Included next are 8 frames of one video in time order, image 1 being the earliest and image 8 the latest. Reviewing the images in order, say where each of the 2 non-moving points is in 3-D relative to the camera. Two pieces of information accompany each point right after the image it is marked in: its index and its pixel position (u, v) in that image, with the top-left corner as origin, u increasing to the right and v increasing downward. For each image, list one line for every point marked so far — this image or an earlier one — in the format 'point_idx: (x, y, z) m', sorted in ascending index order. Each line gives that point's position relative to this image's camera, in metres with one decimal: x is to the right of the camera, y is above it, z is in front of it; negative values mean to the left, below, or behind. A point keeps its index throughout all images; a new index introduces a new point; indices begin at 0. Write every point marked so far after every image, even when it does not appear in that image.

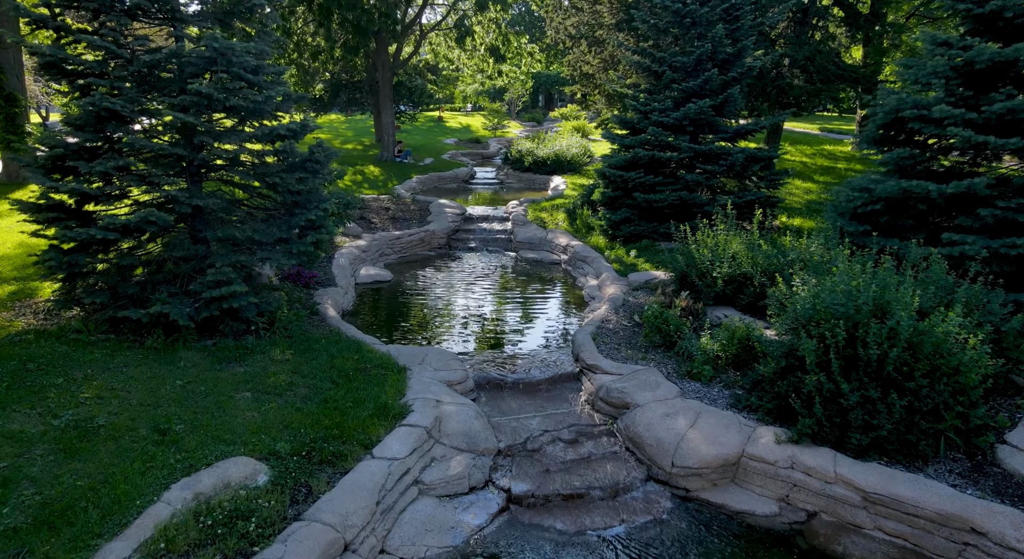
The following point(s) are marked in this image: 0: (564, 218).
0: (+1.4, +1.5, +16.8) m
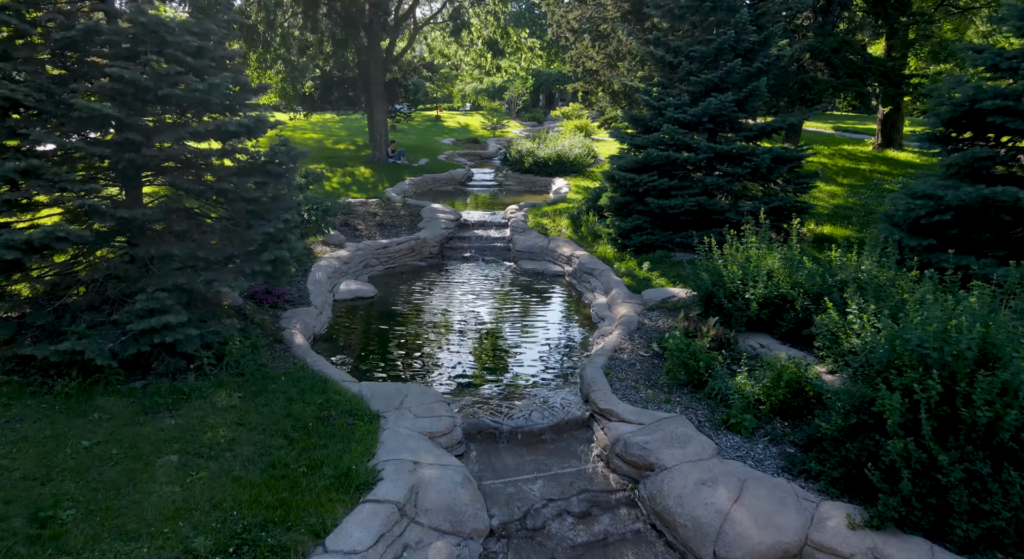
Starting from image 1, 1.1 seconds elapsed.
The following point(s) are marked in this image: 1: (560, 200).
0: (+1.4, +1.3, +15.4) m
1: (+1.4, +2.2, +18.3) m
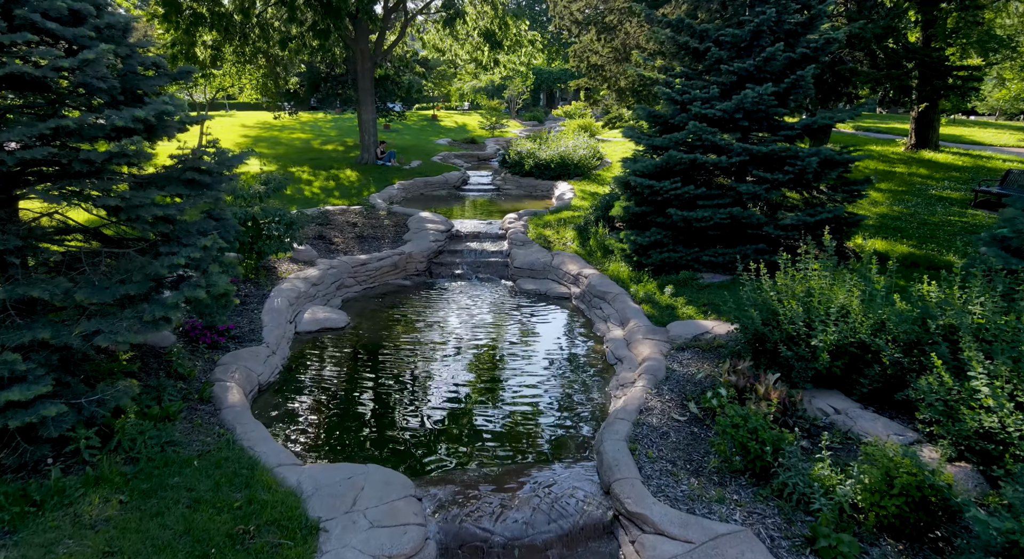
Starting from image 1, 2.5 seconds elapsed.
0: (+1.3, +0.9, +13.6) m
1: (+1.3, +1.8, +16.5) m
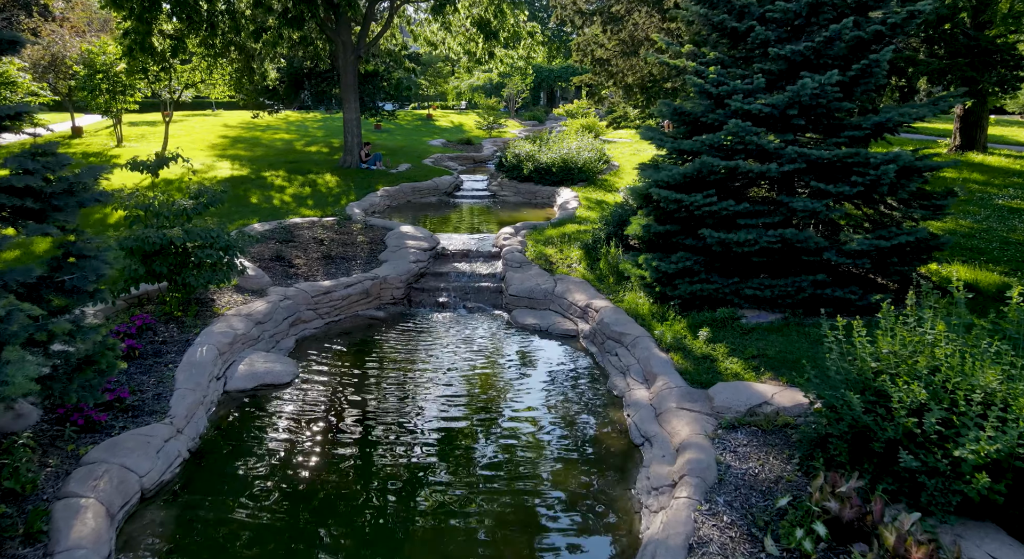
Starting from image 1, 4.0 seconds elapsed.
0: (+1.2, +0.4, +11.4) m
1: (+1.2, +1.3, +14.3) m
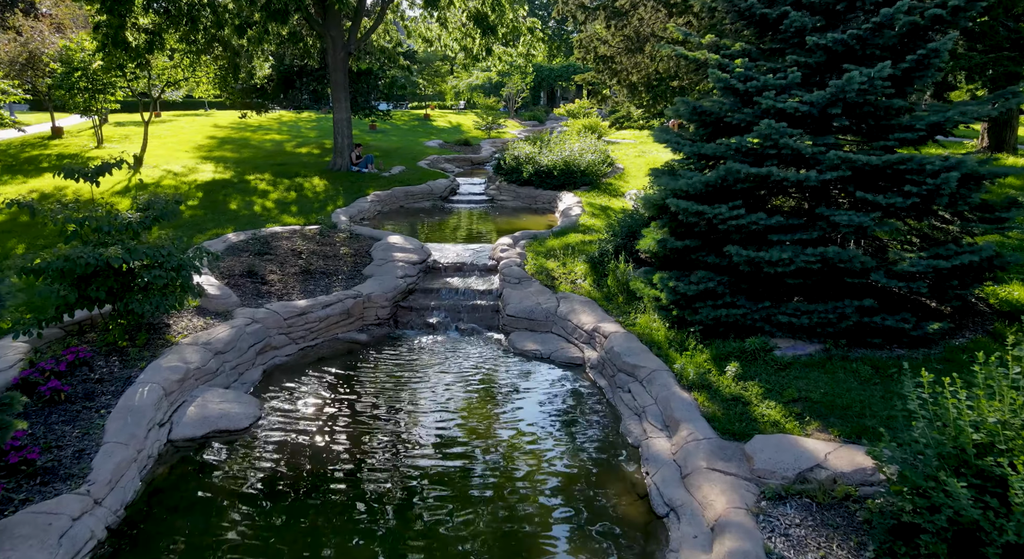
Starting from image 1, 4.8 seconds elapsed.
0: (+1.2, +0.1, +10.3) m
1: (+1.2, +1.1, +13.2) m
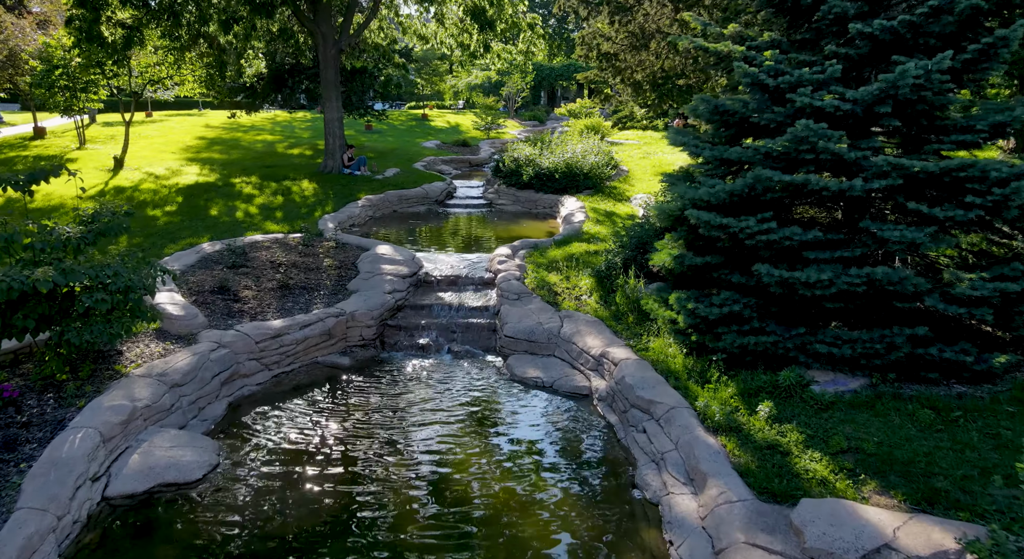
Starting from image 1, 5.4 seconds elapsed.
0: (+1.2, -0.1, +9.4) m
1: (+1.2, +0.8, +12.3) m
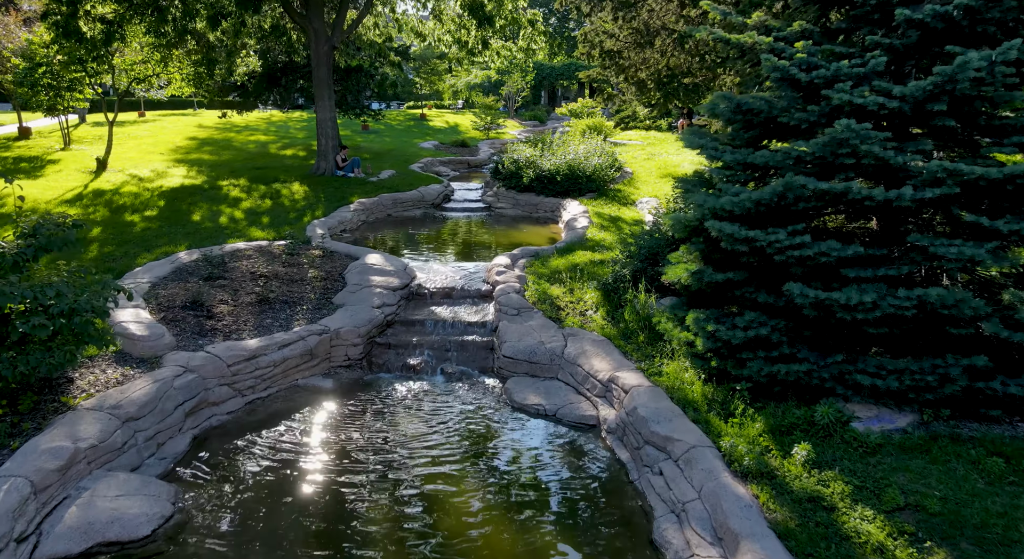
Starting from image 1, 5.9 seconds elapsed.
0: (+1.2, -0.3, +8.6) m
1: (+1.2, +0.7, +11.5) m
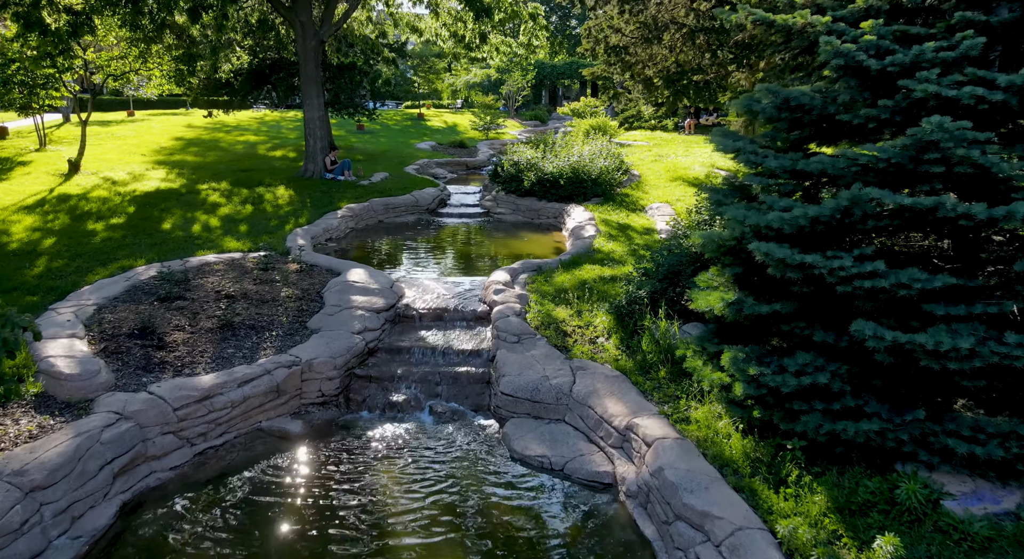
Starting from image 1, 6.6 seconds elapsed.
0: (+1.2, -0.6, +7.5) m
1: (+1.2, +0.4, +10.4) m
